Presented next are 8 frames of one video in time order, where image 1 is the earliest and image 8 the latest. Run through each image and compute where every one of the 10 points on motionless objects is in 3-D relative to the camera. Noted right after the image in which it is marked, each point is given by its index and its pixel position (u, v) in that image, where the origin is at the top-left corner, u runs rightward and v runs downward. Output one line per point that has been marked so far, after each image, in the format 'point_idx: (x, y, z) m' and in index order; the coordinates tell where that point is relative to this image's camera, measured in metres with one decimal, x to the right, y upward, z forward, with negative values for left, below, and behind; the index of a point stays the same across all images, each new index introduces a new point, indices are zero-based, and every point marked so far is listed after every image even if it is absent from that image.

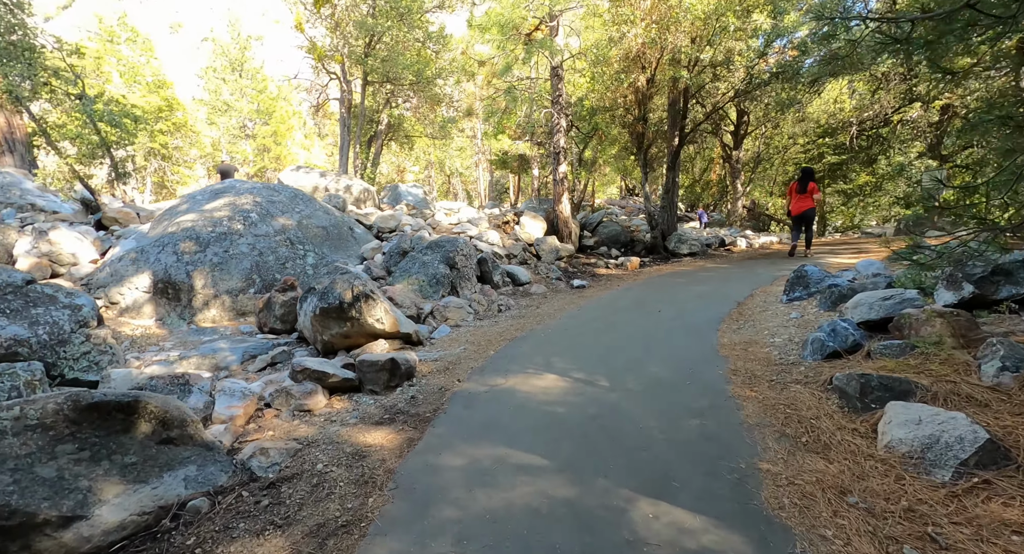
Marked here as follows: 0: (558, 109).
0: (+1.2, +4.2, +15.4) m
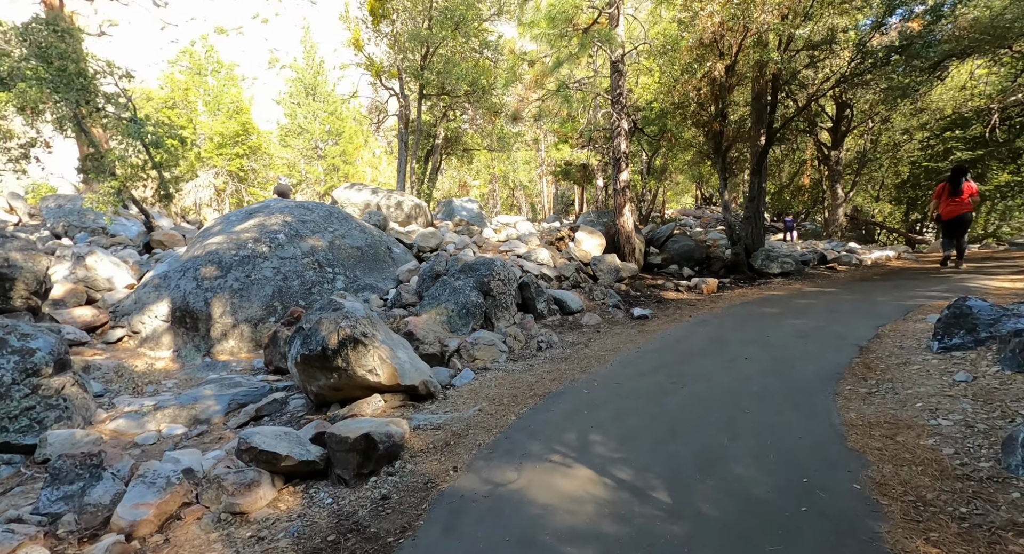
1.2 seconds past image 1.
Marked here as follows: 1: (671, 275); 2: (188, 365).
0: (+2.4, +3.6, +13.2) m
1: (+3.6, -0.1, +13.2) m
2: (-6.2, -1.7, +11.6) m
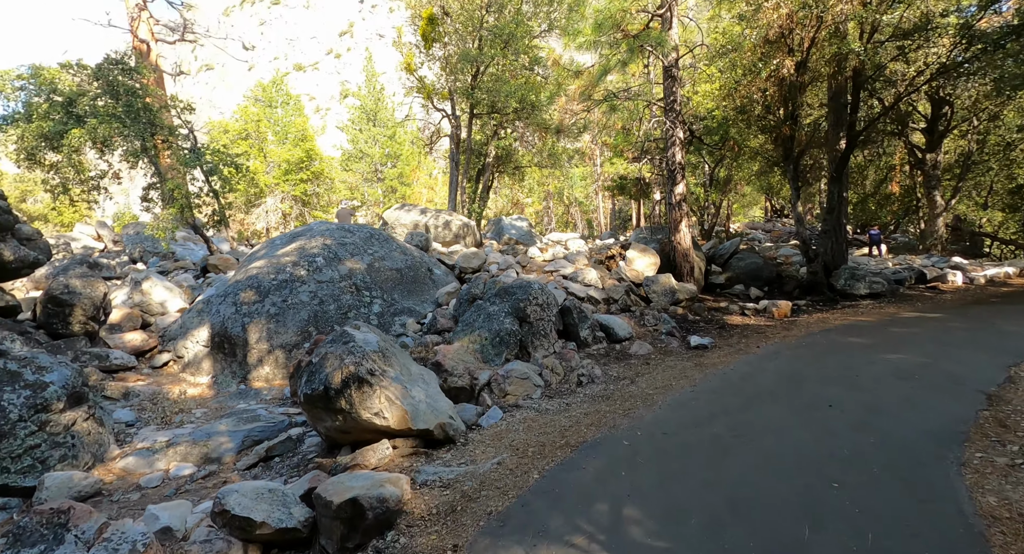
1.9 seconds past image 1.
0: (+3.3, +3.2, +12.1) m
1: (+4.5, -0.5, +11.8) m
2: (-5.4, -2.2, +11.2) m
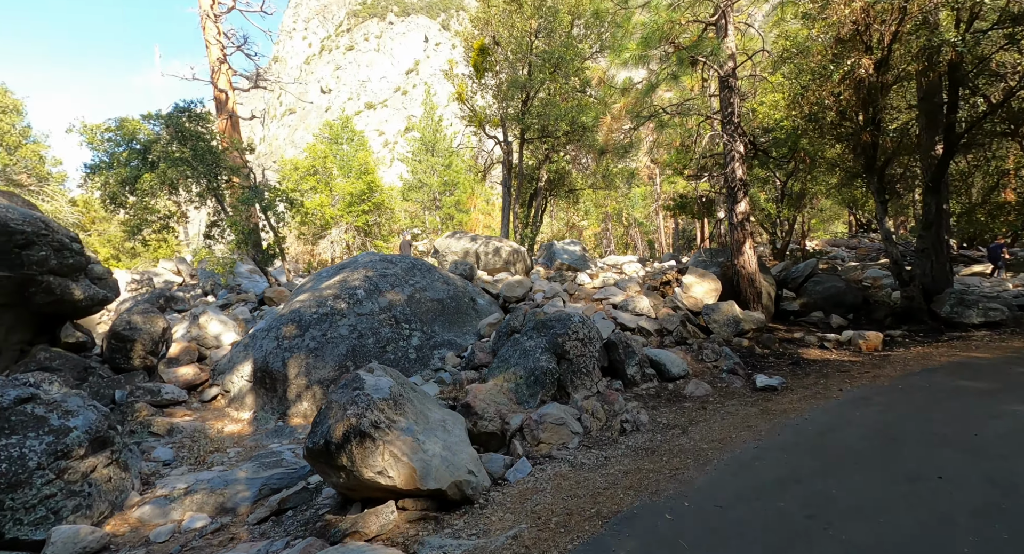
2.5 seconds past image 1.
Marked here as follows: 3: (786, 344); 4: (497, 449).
0: (+4.1, +2.7, +11.1) m
1: (+5.3, -0.9, +10.5) m
2: (-4.6, -2.8, +10.9) m
3: (+4.3, -1.1, +9.4) m
4: (-0.2, -1.9, +6.7) m
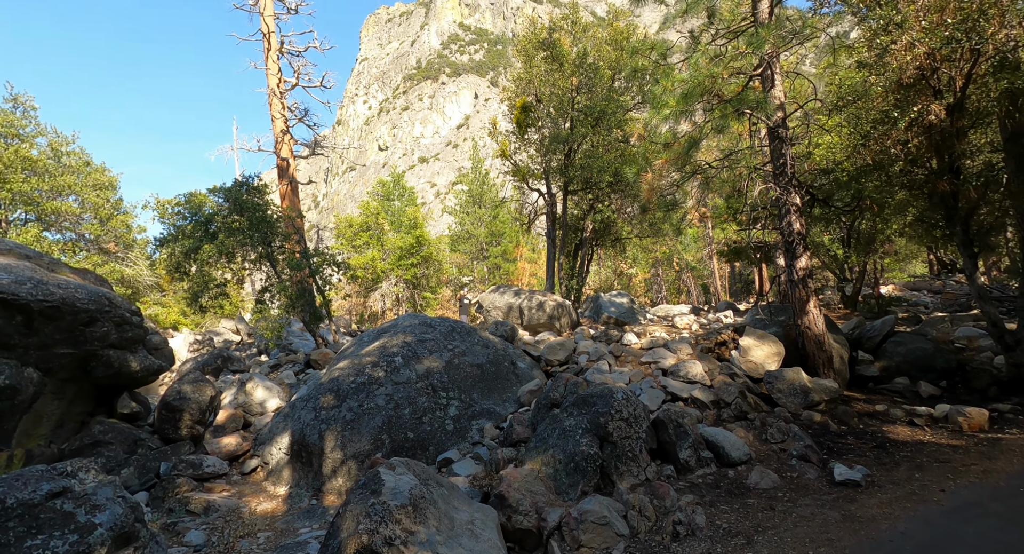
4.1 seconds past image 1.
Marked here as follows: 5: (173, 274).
0: (+4.7, +1.7, +10.3) m
1: (+5.9, -1.8, +9.3) m
2: (-3.8, -4.1, +10.3) m
3: (+4.9, -1.9, +8.3) m
4: (+0.2, -2.7, +5.9) m
5: (-8.3, +0.1, +14.7) m
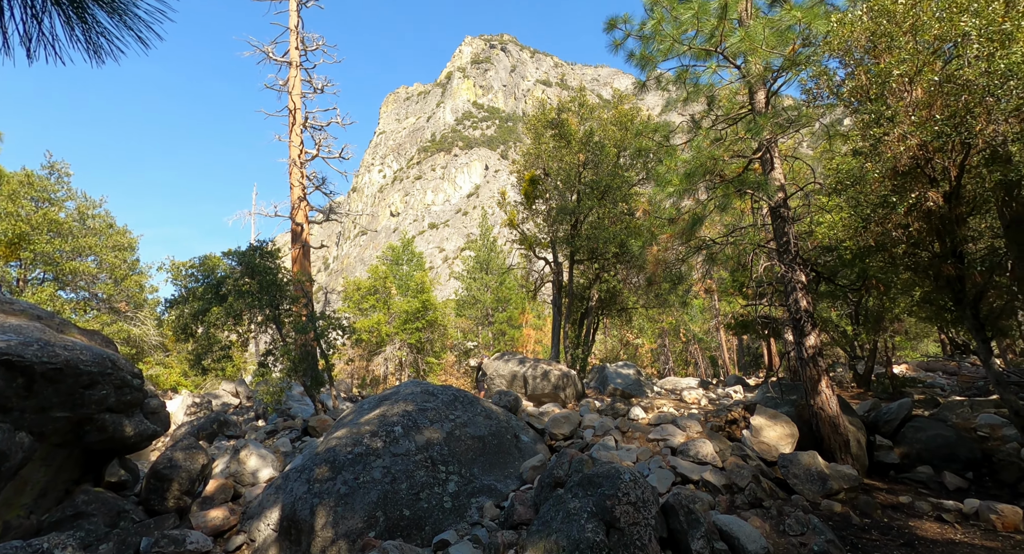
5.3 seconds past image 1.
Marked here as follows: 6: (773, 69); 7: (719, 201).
0: (+4.8, +0.4, +10.2) m
1: (+6.0, -3.1, +8.9) m
2: (-3.8, -5.1, +9.7) m
3: (+4.9, -3.0, +7.9) m
4: (+0.2, -3.4, +5.4) m
5: (-8.2, -1.4, +14.5) m
6: (+4.1, +3.3, +9.4) m
7: (+3.7, +1.3, +10.4) m
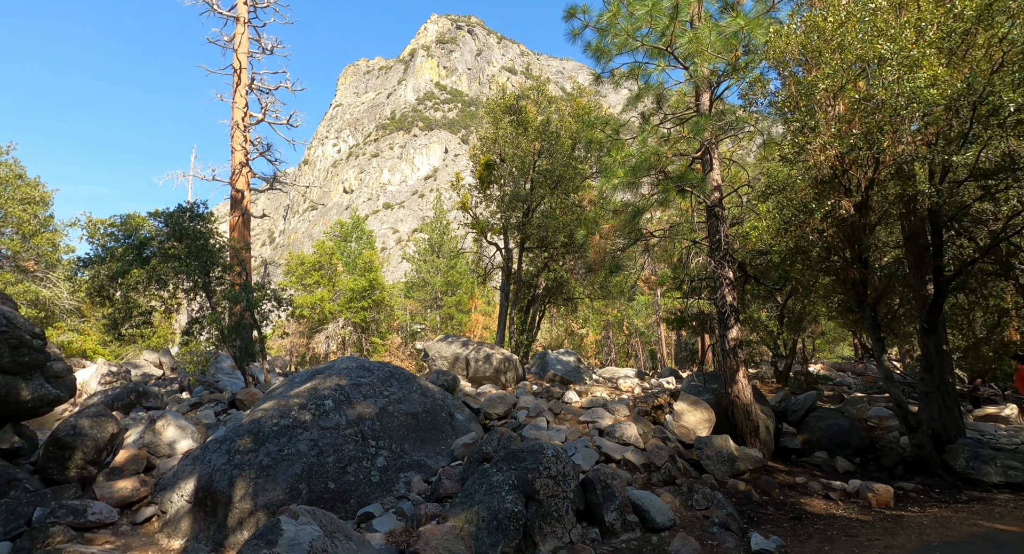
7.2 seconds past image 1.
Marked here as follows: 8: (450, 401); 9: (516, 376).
0: (+3.8, +0.5, +10.8) m
1: (+4.9, -3.1, +9.5) m
2: (-5.1, -4.6, +9.6) m
3: (+3.9, -3.0, +8.5) m
4: (-0.6, -3.2, +5.7) m
5: (-9.6, -0.5, +14.0) m
6: (+3.4, +3.3, +9.8) m
7: (+2.7, +1.5, +10.8) m
8: (-1.3, -2.6, +12.2) m
9: (+0.1, -3.1, +18.5) m
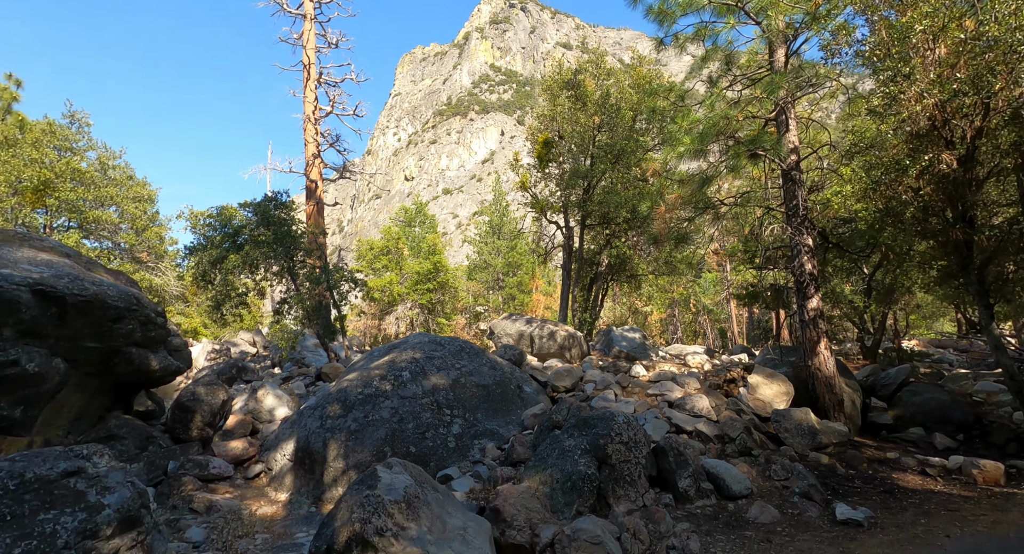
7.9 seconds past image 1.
0: (+5.0, +1.0, +10.3) m
1: (+6.0, -2.6, +9.1) m
2: (-3.9, -4.1, +10.2) m
3: (+4.9, -2.5, +8.1) m
4: (+0.1, -2.8, +5.8) m
5: (-8.0, +0.1, +14.9) m
6: (+4.4, +3.9, +9.3) m
7: (+3.9, +2.0, +10.5) m
8: (+0.1, -2.0, +12.4) m
9: (+2.2, -2.3, +18.5) m
